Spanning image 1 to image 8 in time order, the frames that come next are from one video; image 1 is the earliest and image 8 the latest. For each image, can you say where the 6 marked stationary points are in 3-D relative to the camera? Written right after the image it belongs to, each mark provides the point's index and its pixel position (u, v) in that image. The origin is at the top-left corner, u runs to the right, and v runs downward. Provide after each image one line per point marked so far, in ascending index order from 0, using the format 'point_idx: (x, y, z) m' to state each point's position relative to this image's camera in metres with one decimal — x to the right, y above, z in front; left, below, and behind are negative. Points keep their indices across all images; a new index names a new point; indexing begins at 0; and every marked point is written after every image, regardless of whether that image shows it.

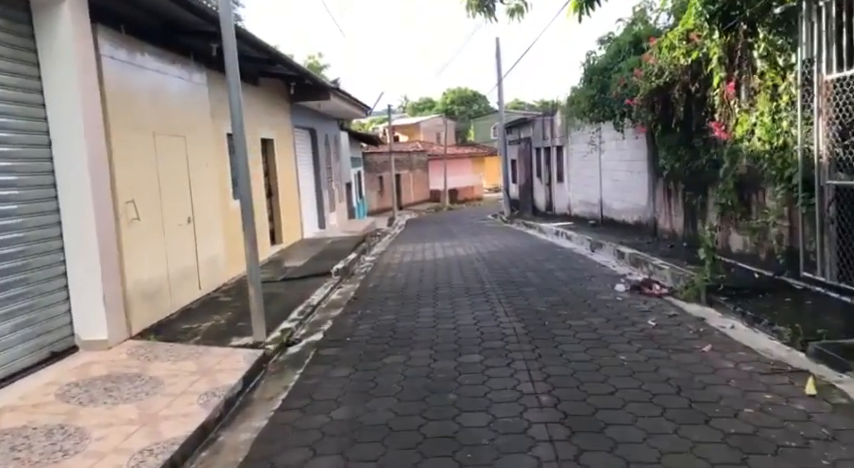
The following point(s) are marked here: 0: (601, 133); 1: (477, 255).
0: (+3.5, +2.0, +12.5) m
1: (+0.8, -0.3, +10.8) m
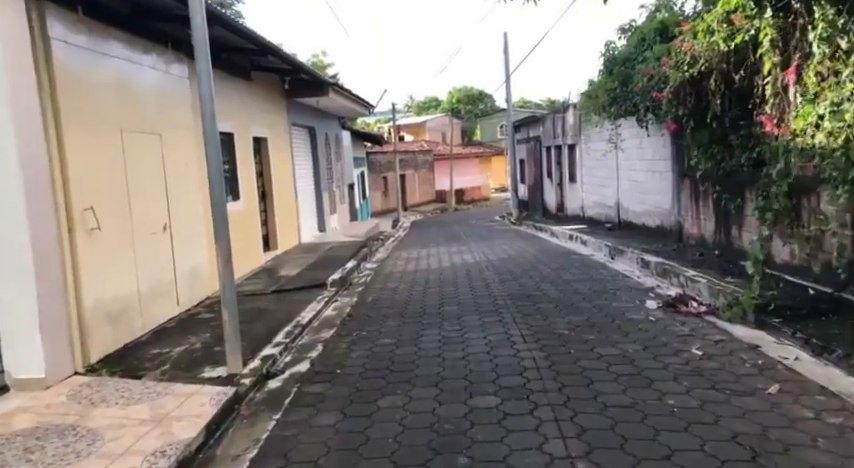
0: (+3.6, +1.9, +11.6) m
1: (+0.9, -0.4, +10.0) m
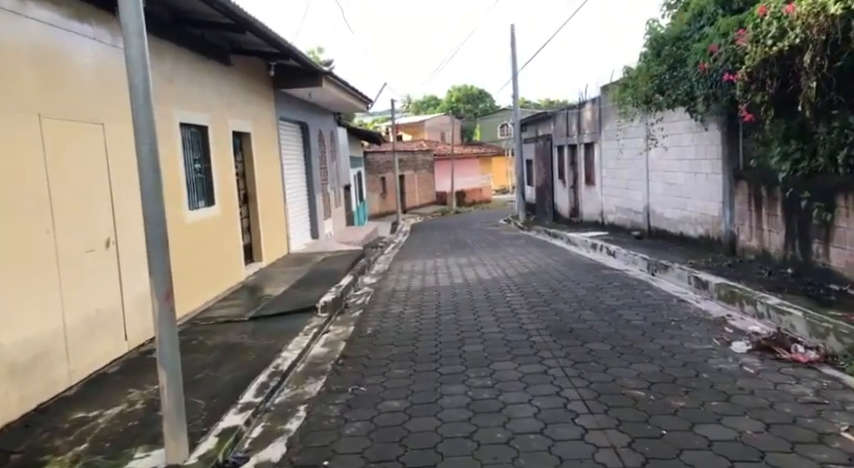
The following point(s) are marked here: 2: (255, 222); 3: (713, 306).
0: (+3.7, +1.7, +10.2) m
1: (+1.0, -0.6, +8.5) m
2: (-2.6, +0.2, +9.8) m
3: (+2.7, -0.7, +6.2) m
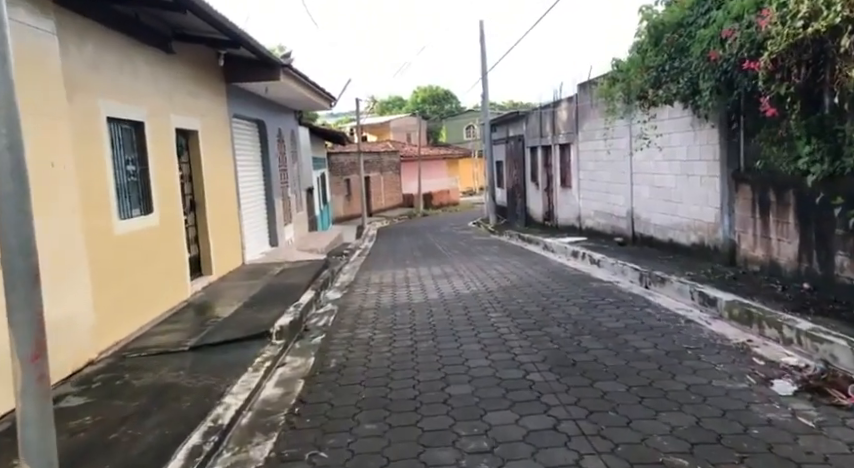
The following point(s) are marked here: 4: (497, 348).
0: (+3.2, +1.6, +9.5) m
1: (+0.7, -0.7, +7.7) m
2: (-3.0, +0.1, +8.8) m
3: (+2.5, -0.8, +5.5) m
4: (+0.6, -0.9, +5.1) m
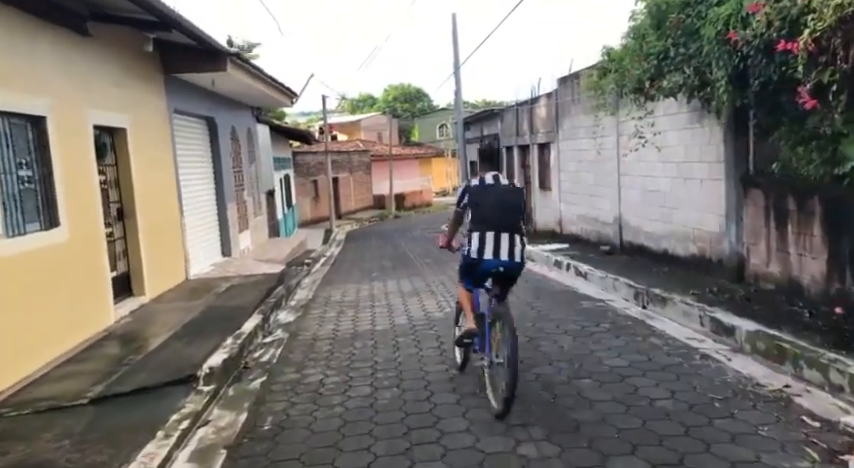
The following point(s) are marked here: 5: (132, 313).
0: (+2.8, +1.5, +8.5) m
1: (+0.3, -0.8, +6.6) m
2: (-3.4, -0.1, +7.6) m
3: (+2.3, -0.9, +4.5) m
4: (+0.3, -1.0, +4.1) m
5: (-3.3, -0.9, +7.1) m
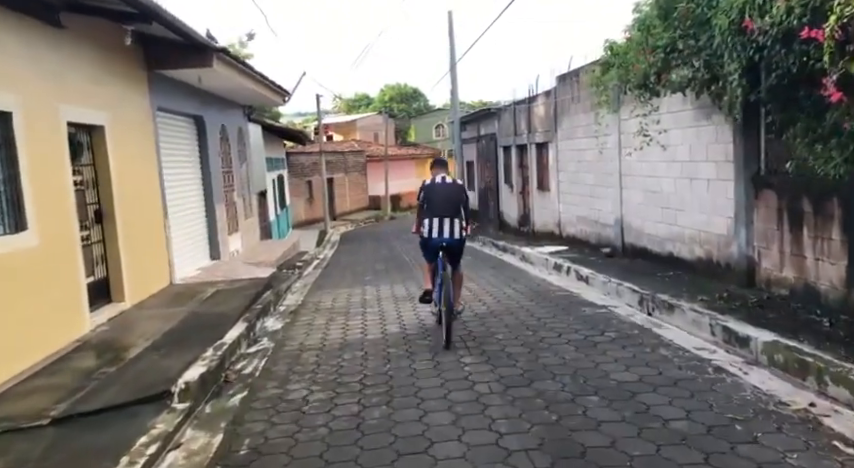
0: (+2.7, +1.5, +8.2) m
1: (+0.3, -0.9, +6.3) m
2: (-3.5, -0.1, +7.2) m
3: (+2.2, -0.9, +4.2) m
4: (+0.3, -1.1, +3.7) m
5: (-3.3, -0.9, +6.8) m
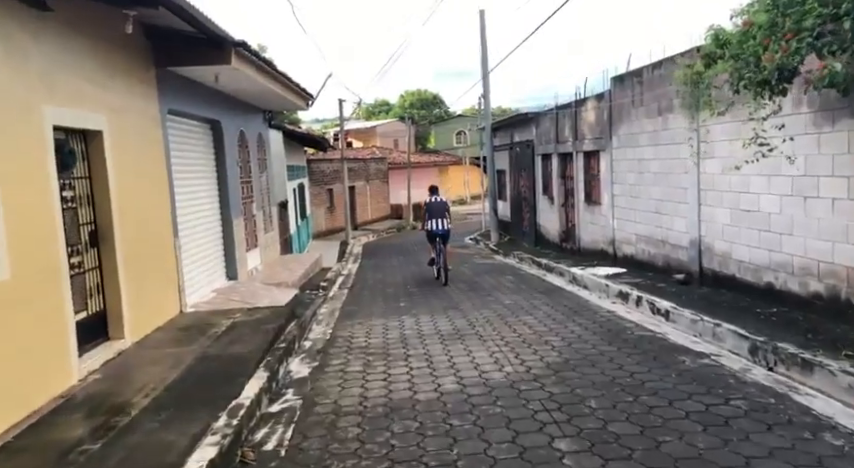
0: (+3.3, +1.2, +6.9) m
1: (+0.8, -1.1, +5.0) m
2: (-3.0, -0.4, +6.1) m
3: (+2.7, -1.2, +2.9) m
4: (+0.7, -1.3, +2.5) m
5: (-2.8, -1.1, +5.6) m
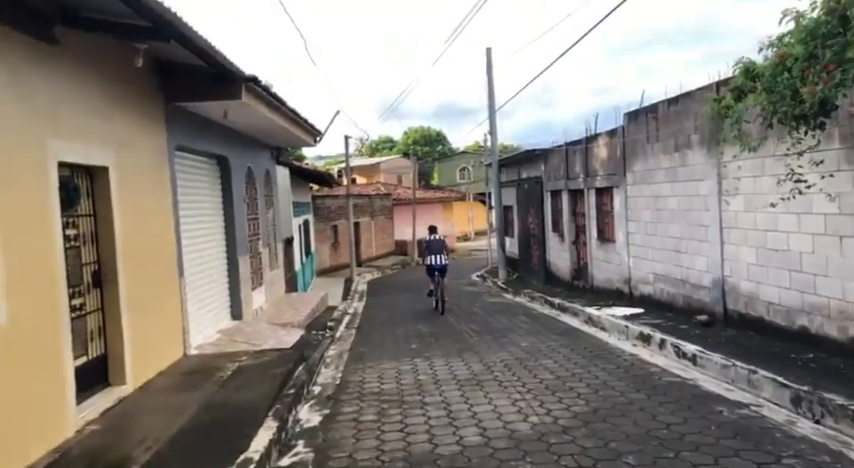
0: (+3.4, +0.8, +6.7) m
1: (+0.9, -1.4, +4.7) m
2: (-2.8, -0.7, +5.8) m
3: (+2.8, -1.4, +2.5) m
4: (+0.9, -1.5, +2.1) m
5: (-2.6, -1.5, +5.3) m
